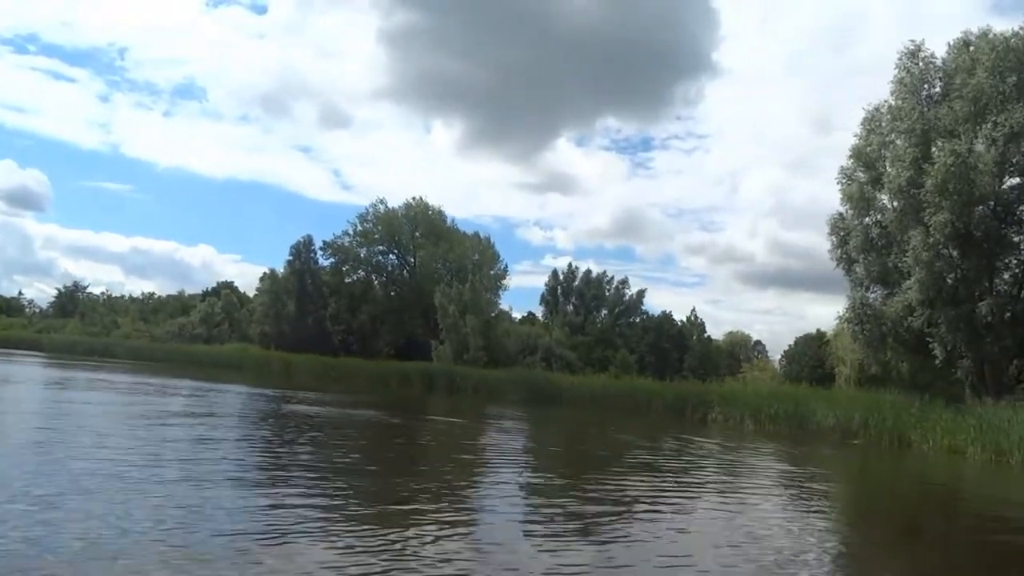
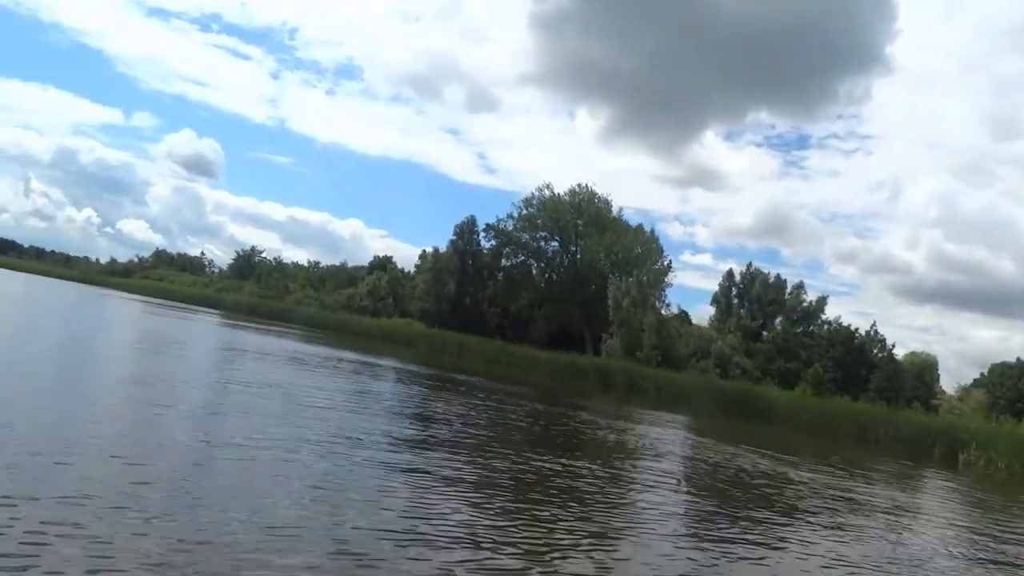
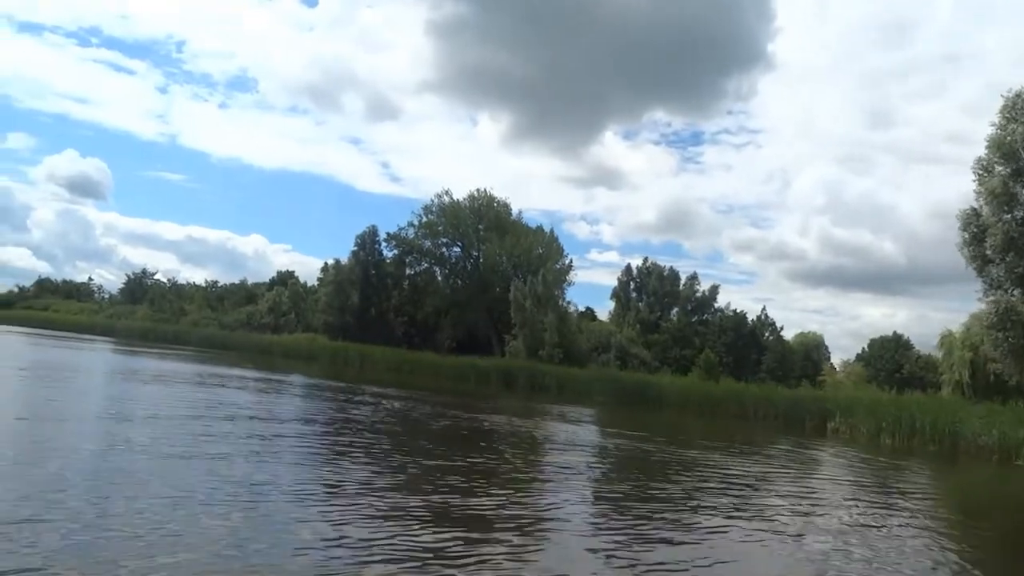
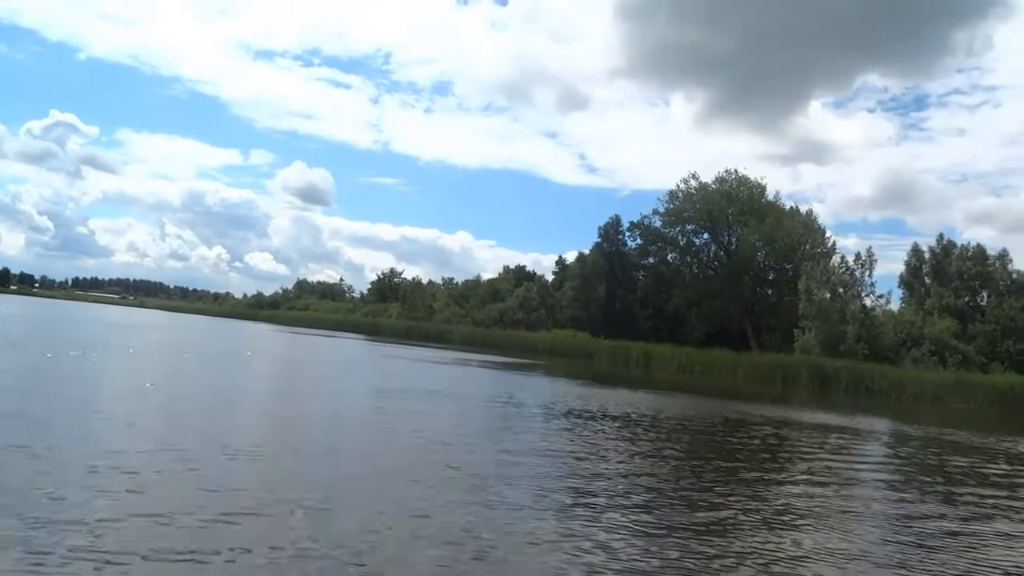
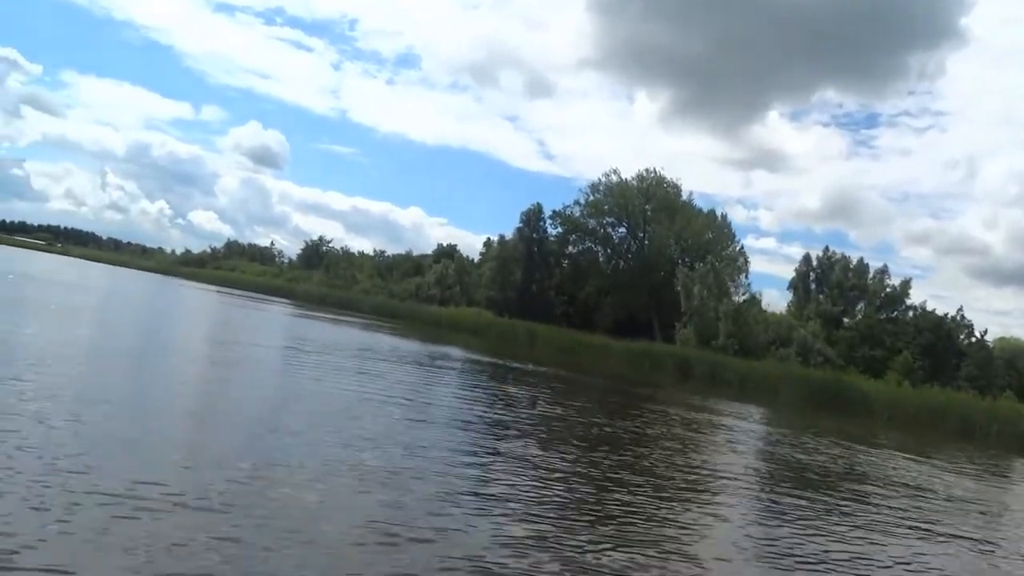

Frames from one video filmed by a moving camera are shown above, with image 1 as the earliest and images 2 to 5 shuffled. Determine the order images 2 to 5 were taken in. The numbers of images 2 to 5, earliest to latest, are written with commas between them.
3, 2, 5, 4
